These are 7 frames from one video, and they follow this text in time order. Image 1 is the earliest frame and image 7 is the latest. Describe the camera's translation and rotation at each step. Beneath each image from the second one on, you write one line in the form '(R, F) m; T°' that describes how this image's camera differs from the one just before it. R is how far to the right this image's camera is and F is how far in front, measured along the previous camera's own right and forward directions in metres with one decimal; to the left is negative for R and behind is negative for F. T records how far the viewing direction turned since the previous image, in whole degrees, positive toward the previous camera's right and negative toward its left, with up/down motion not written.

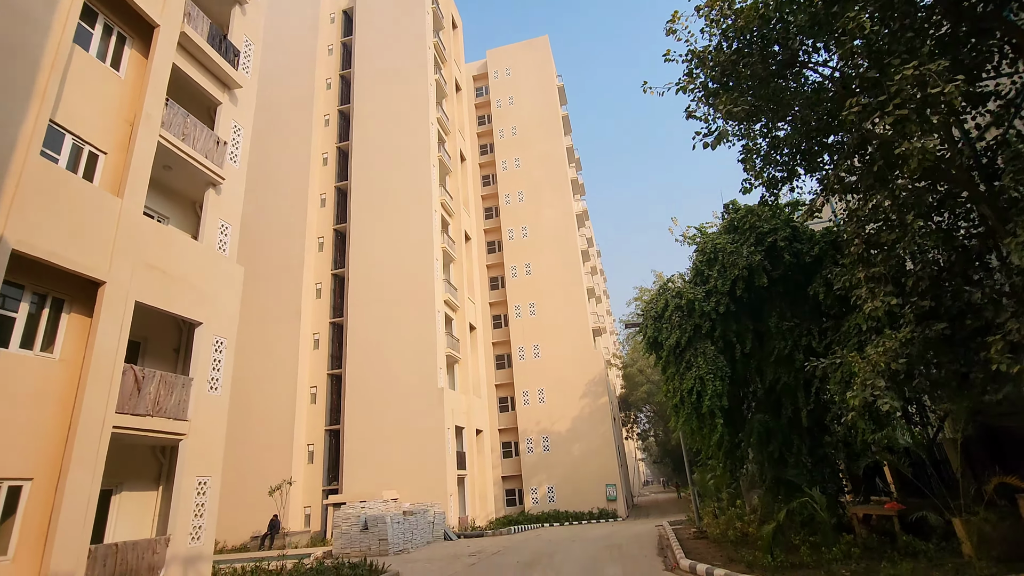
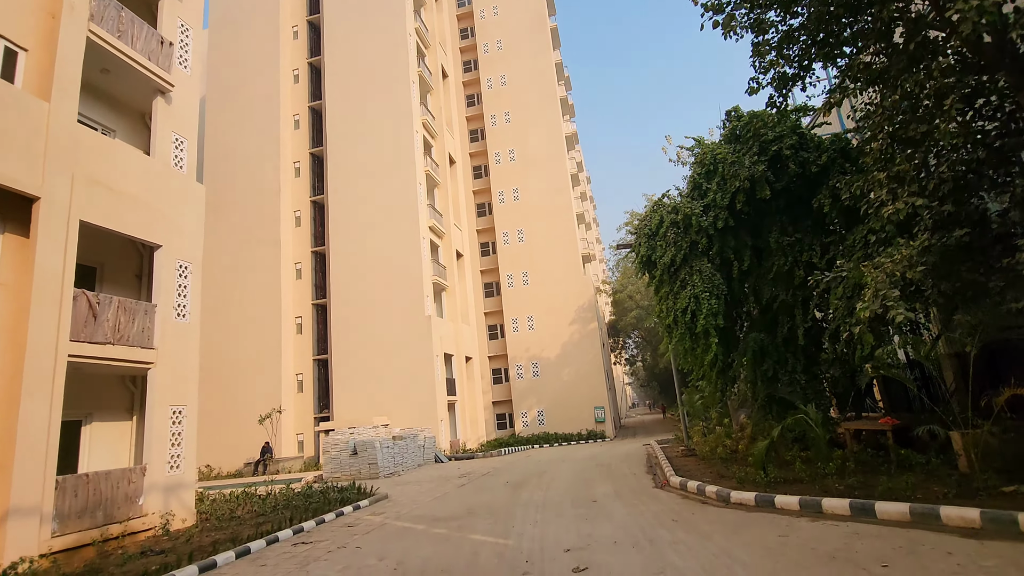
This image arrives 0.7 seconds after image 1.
(+0.1, +0.8) m; +1°
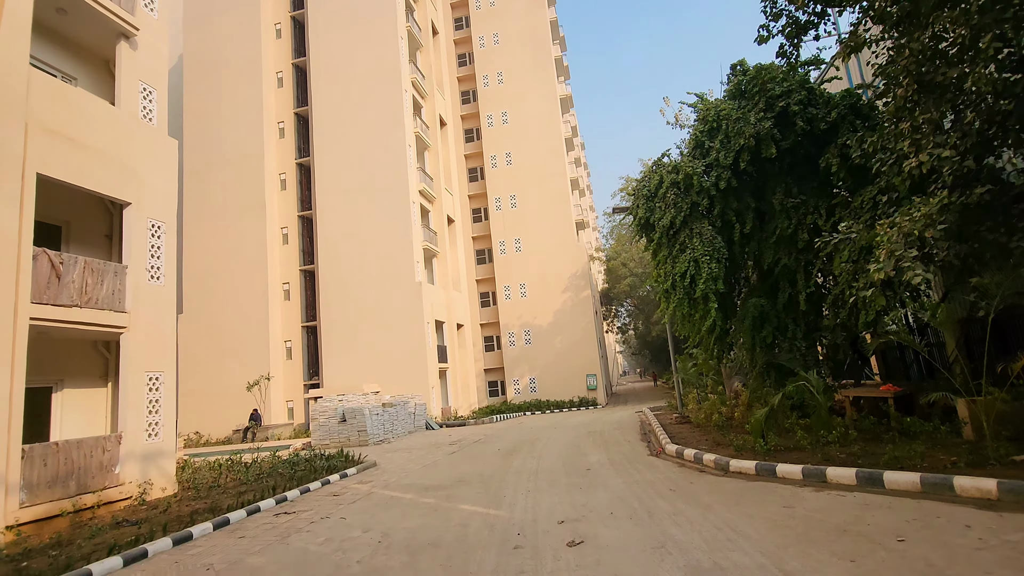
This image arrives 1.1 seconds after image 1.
(0.0, +0.5) m; +1°
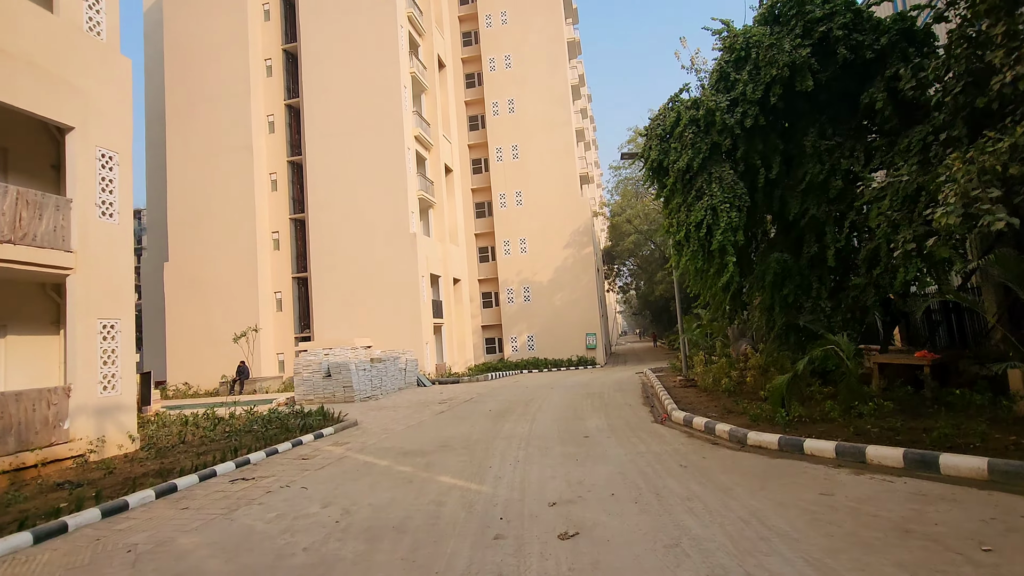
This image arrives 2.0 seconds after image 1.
(+0.1, +1.1) m; 0°
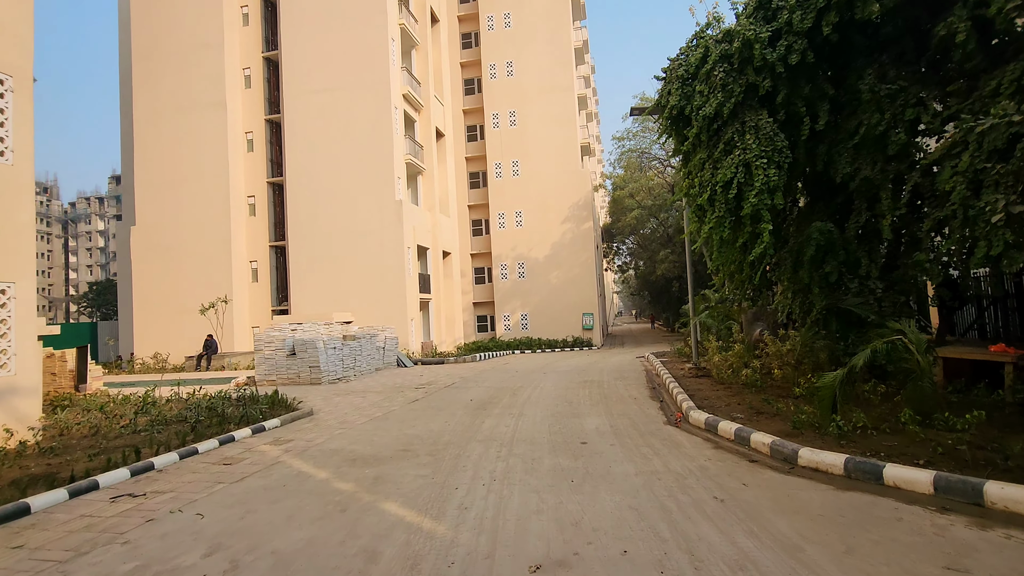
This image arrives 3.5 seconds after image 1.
(+0.2, +1.8) m; 0°
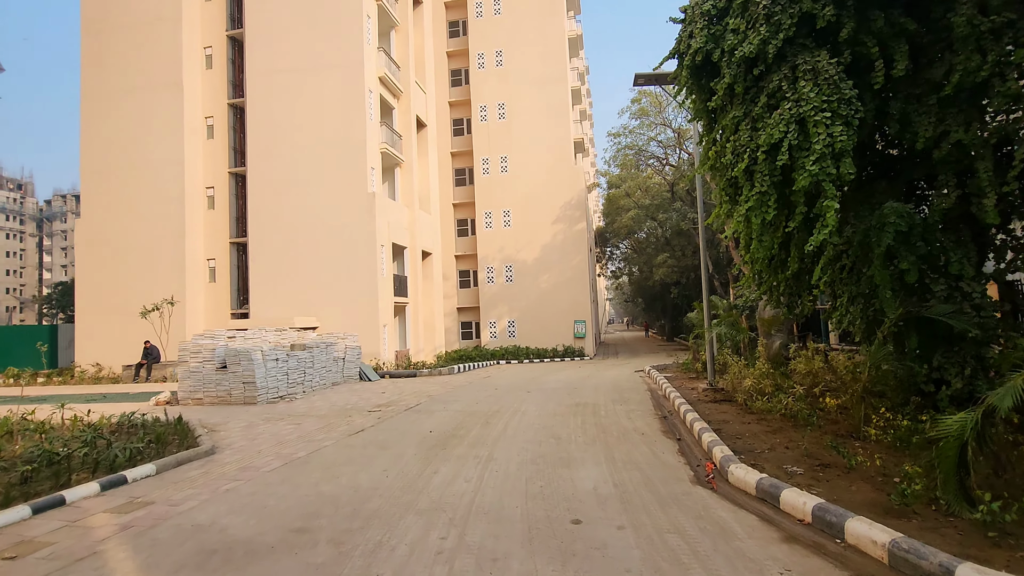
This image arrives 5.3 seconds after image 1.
(+0.3, +2.3) m; +1°
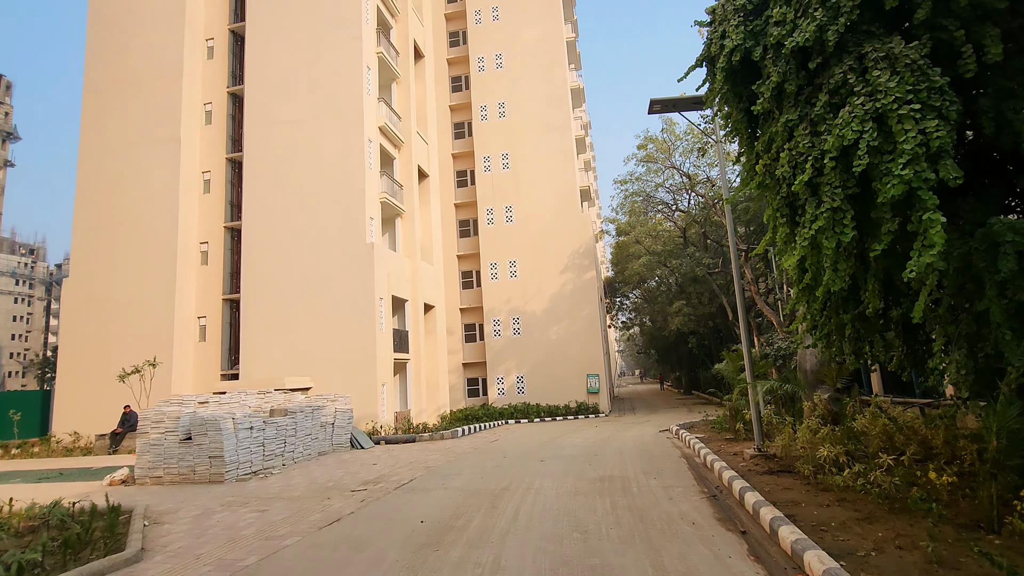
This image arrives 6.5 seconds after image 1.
(0.0, +1.4) m; -1°
